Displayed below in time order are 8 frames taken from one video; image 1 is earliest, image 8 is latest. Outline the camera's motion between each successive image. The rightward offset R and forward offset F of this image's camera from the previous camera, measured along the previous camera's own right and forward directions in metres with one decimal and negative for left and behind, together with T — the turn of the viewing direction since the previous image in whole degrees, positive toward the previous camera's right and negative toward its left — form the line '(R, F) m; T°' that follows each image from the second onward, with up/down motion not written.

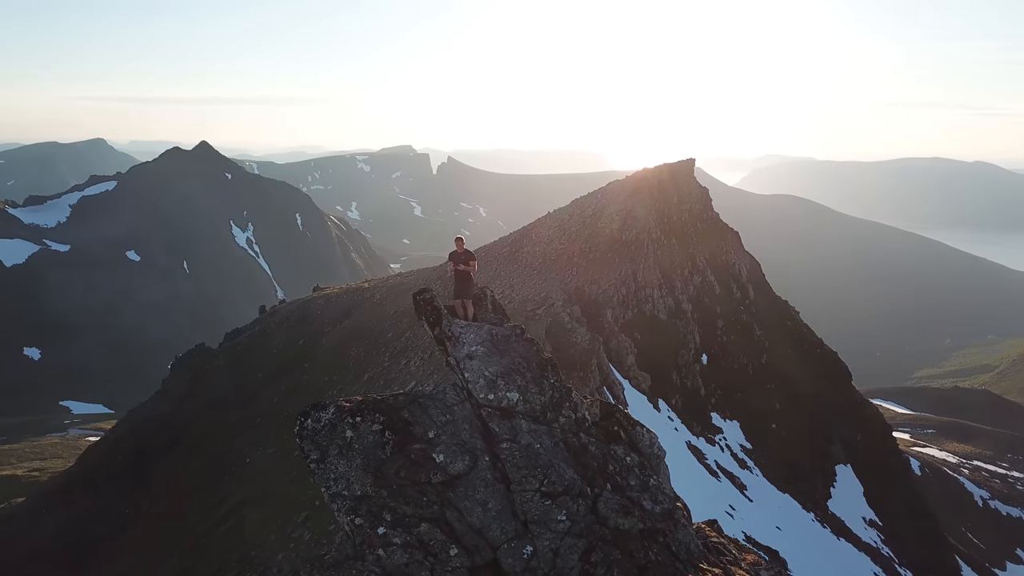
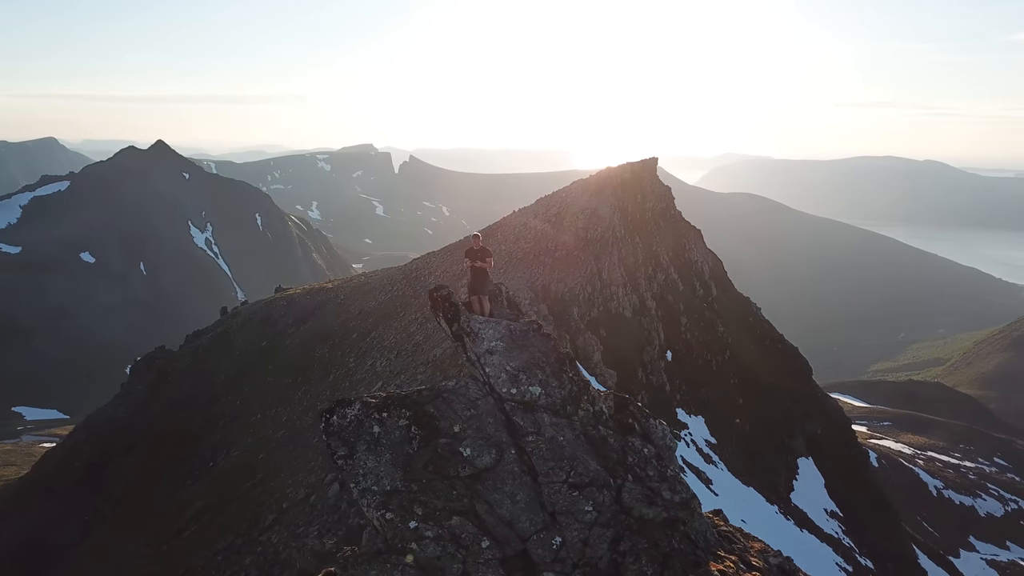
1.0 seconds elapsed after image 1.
(-0.3, 0.0) m; +3°
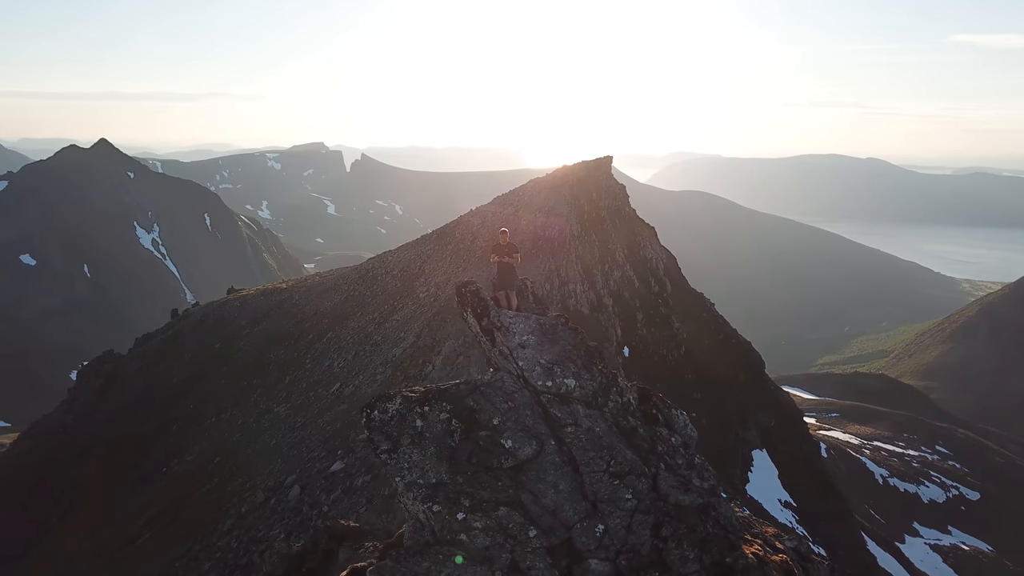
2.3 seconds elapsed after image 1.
(-0.4, -0.1) m; +3°
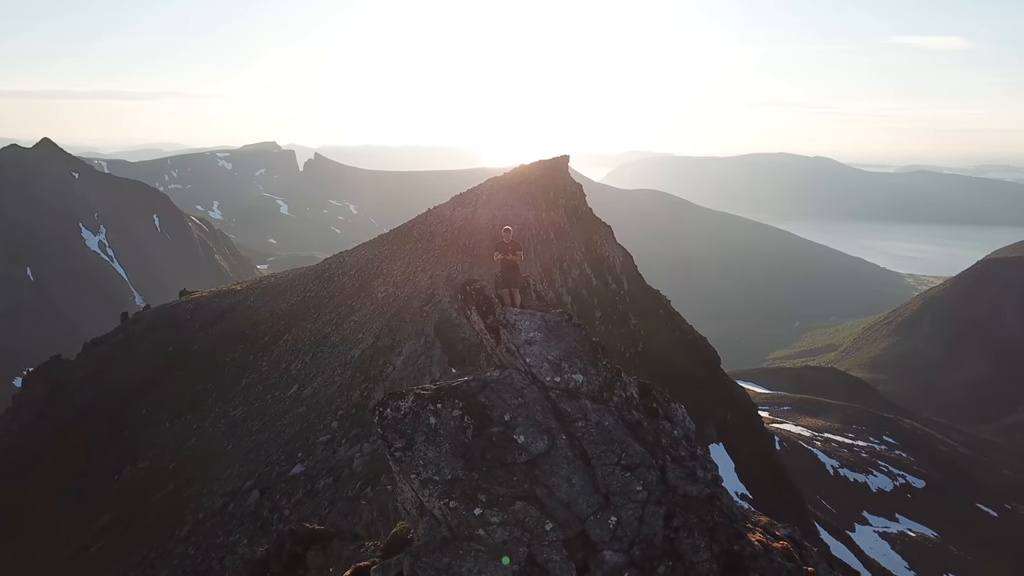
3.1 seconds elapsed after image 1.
(-0.3, 0.0) m; +3°
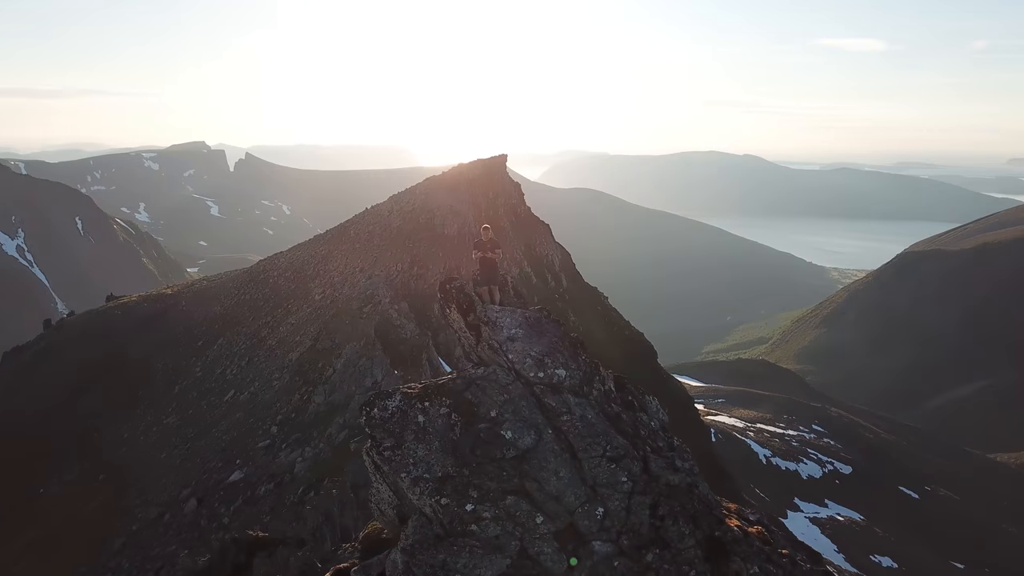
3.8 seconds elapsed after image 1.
(-0.2, 0.0) m; +4°
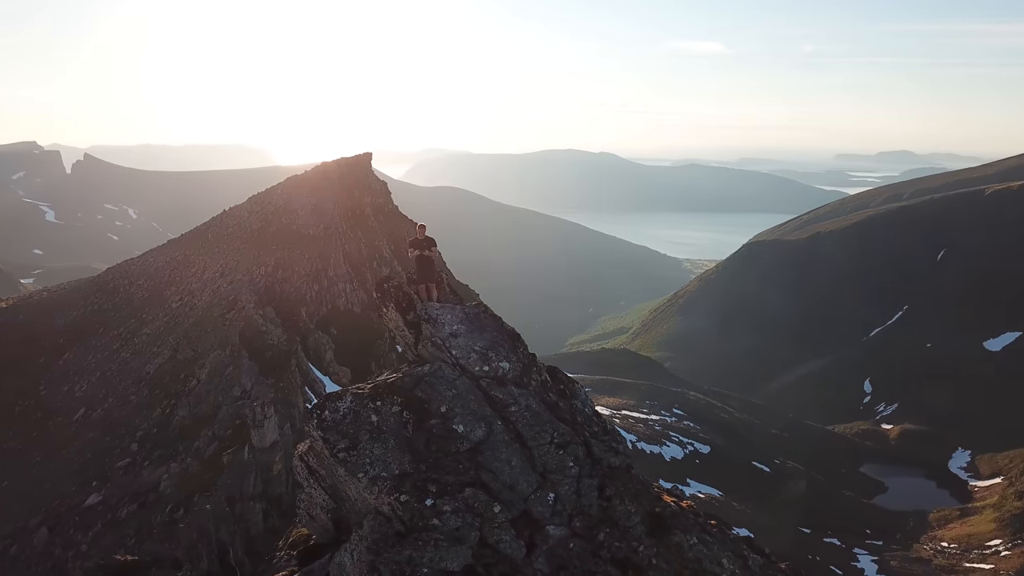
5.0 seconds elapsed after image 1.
(+1.7, +0.1) m; -20°
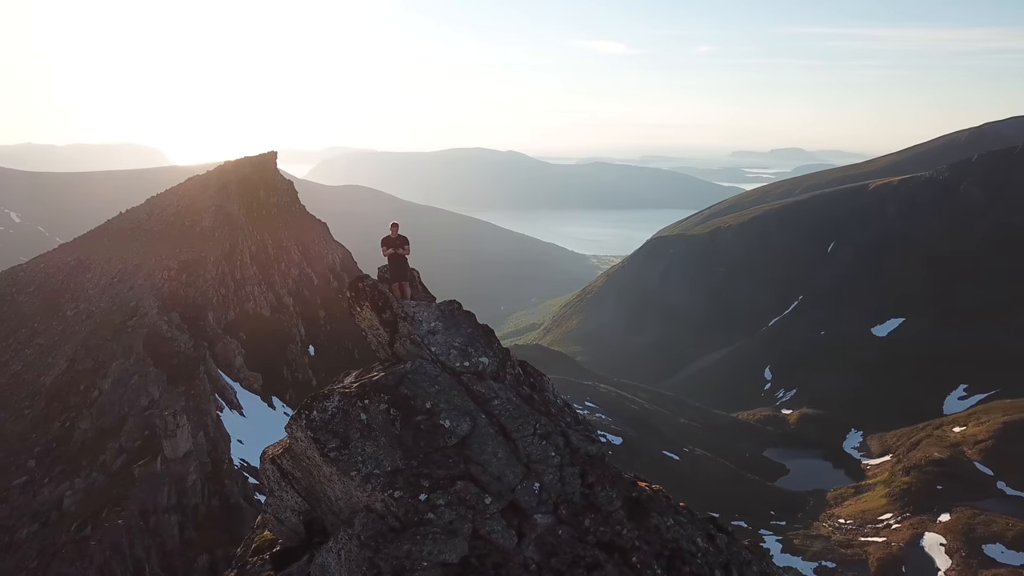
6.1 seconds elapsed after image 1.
(-0.4, -0.1) m; +7°
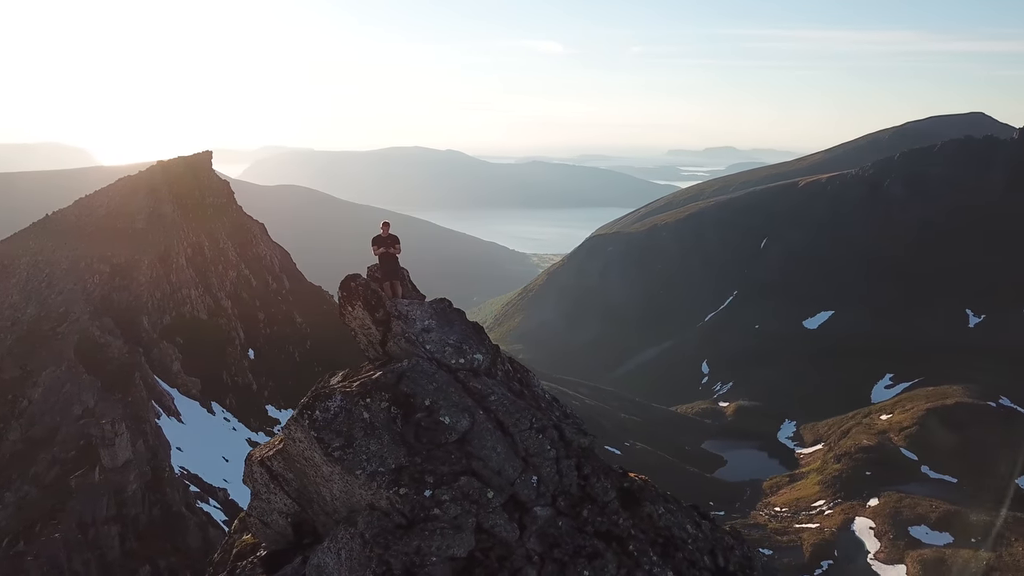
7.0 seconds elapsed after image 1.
(-0.3, 0.0) m; +4°
